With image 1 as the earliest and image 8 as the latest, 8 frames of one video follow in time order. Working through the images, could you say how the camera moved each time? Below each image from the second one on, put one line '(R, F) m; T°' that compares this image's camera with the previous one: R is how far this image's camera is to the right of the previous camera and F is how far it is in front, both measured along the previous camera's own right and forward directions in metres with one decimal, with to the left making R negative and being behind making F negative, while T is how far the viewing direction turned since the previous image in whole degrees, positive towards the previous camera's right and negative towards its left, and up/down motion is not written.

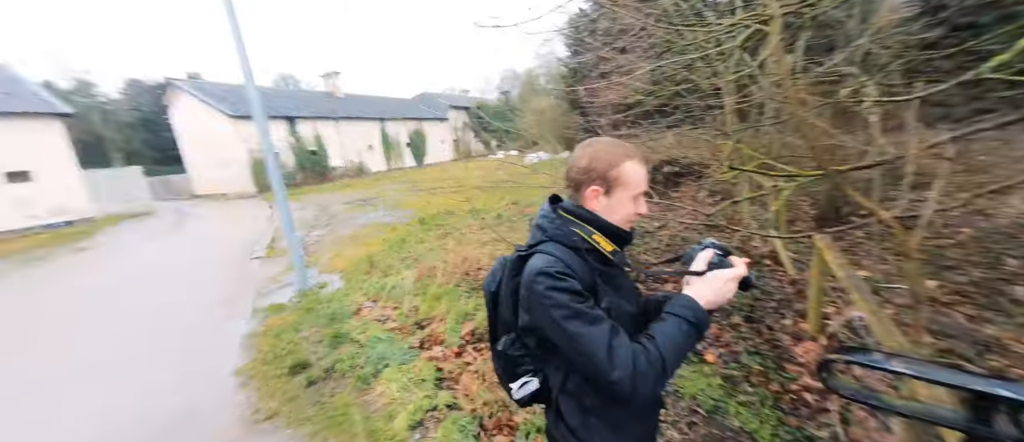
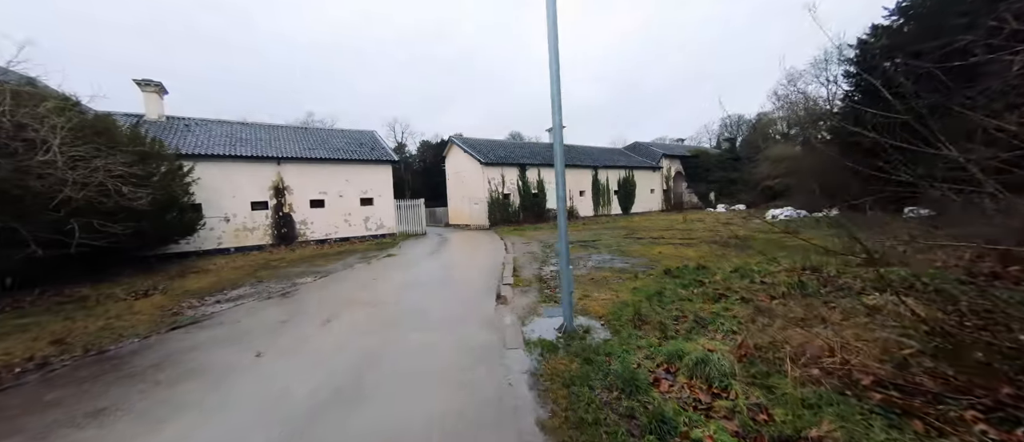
(-1.4, +0.2) m; -32°
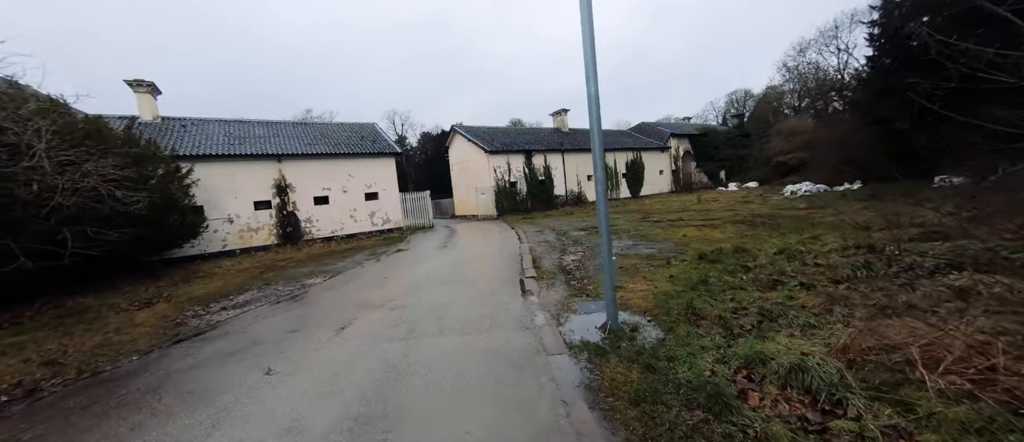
(-0.3, +0.5) m; -1°
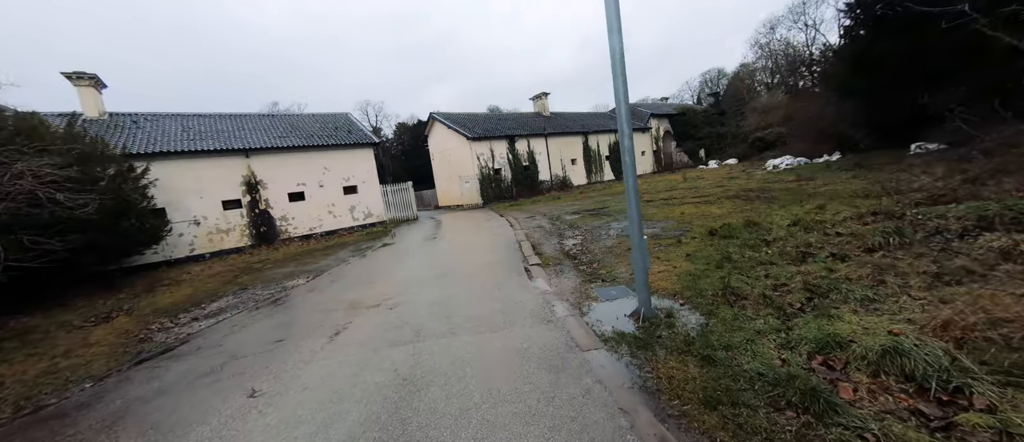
(-0.3, +0.5) m; +3°
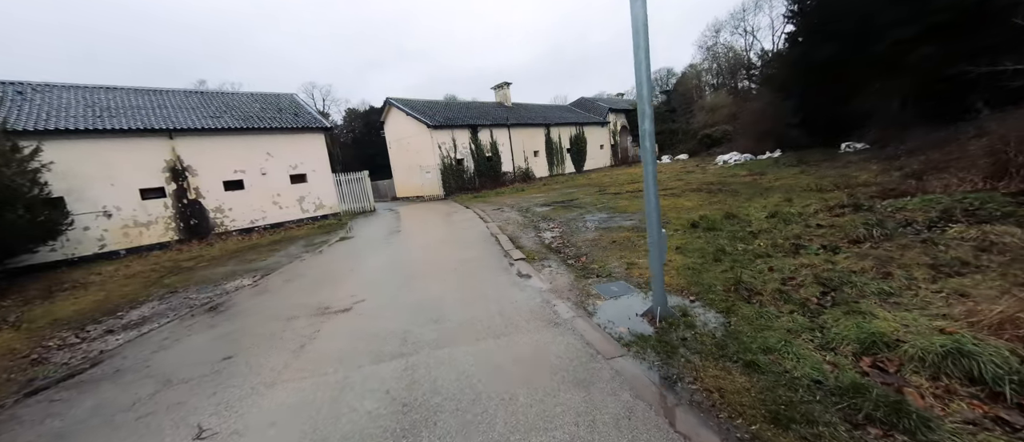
(-0.4, +0.4) m; +7°
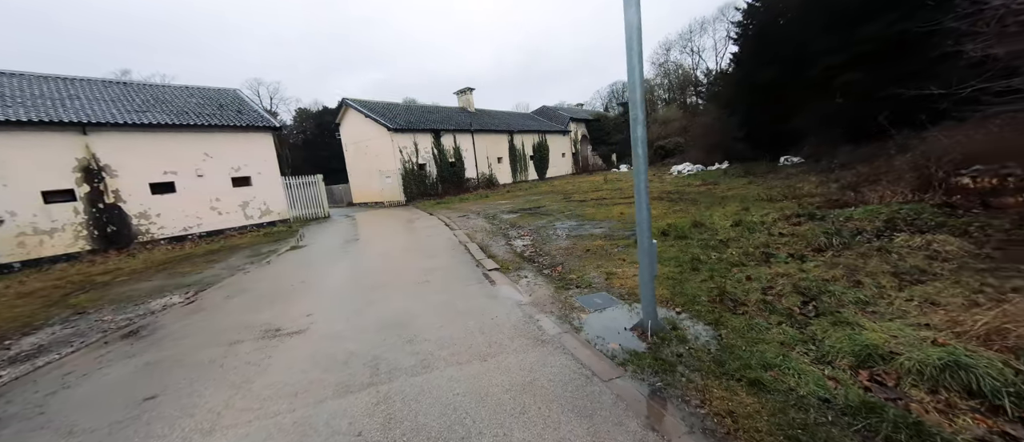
(-0.2, +0.2) m; +6°
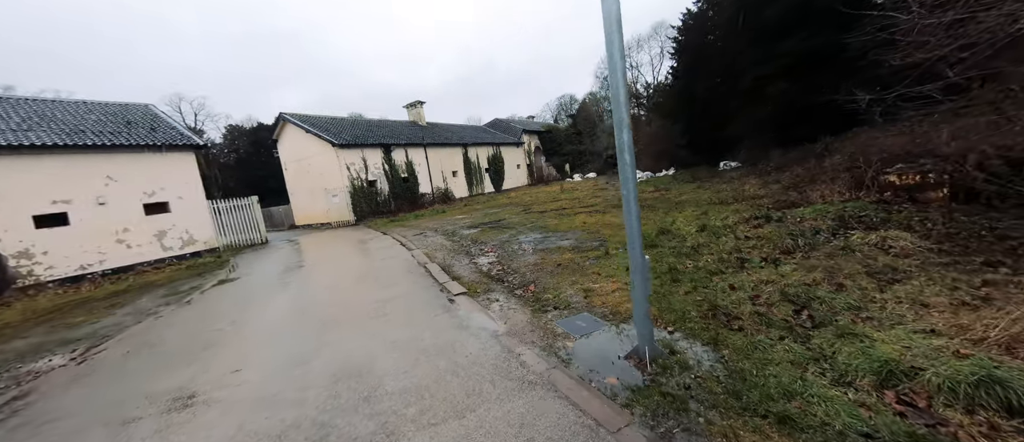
(-0.1, +0.4) m; +7°
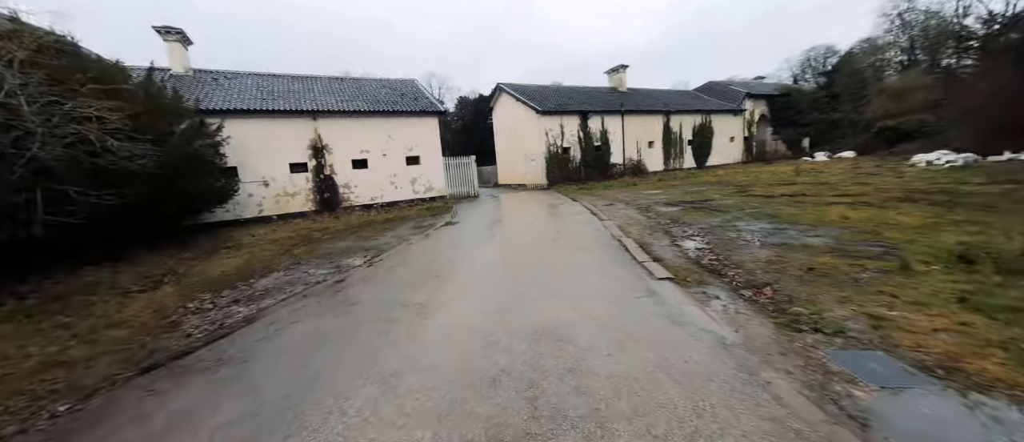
(-0.4, +0.3) m; -28°
